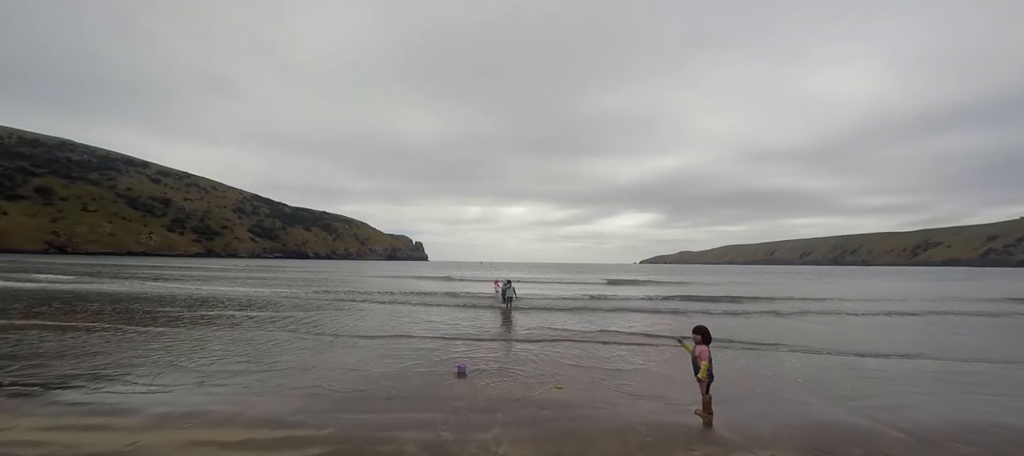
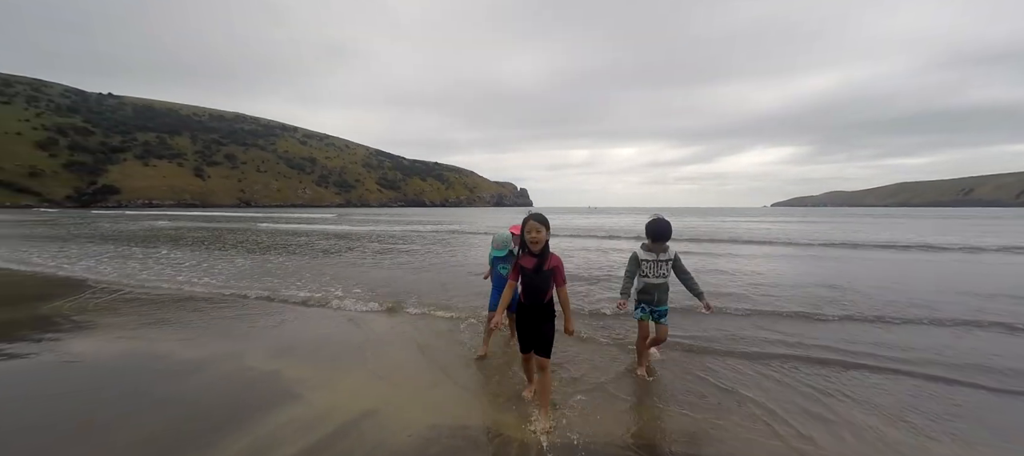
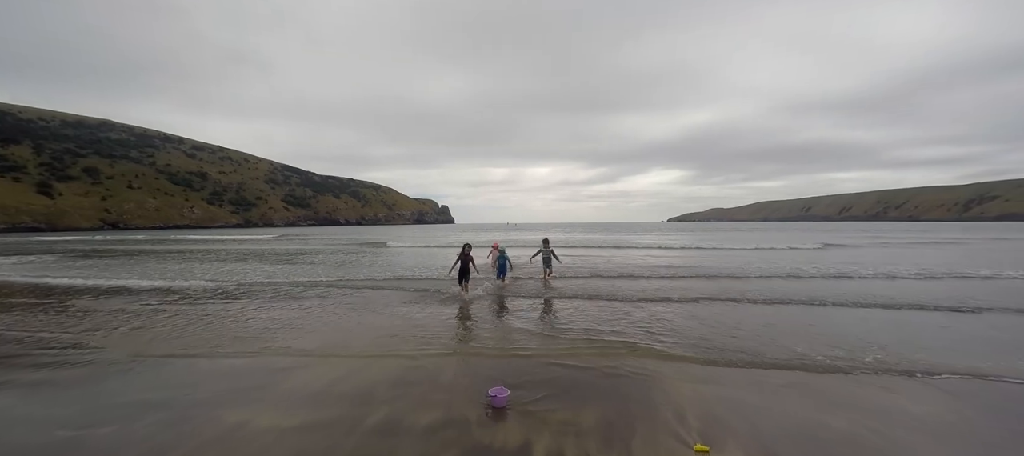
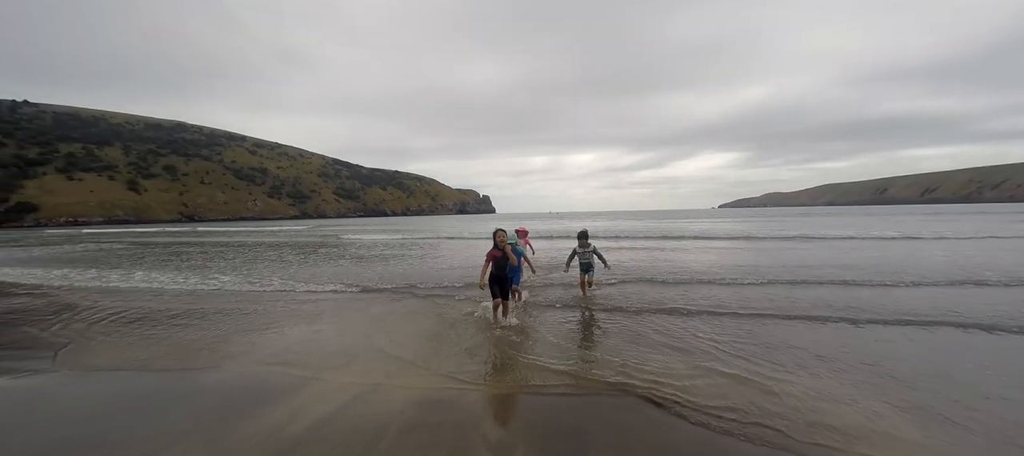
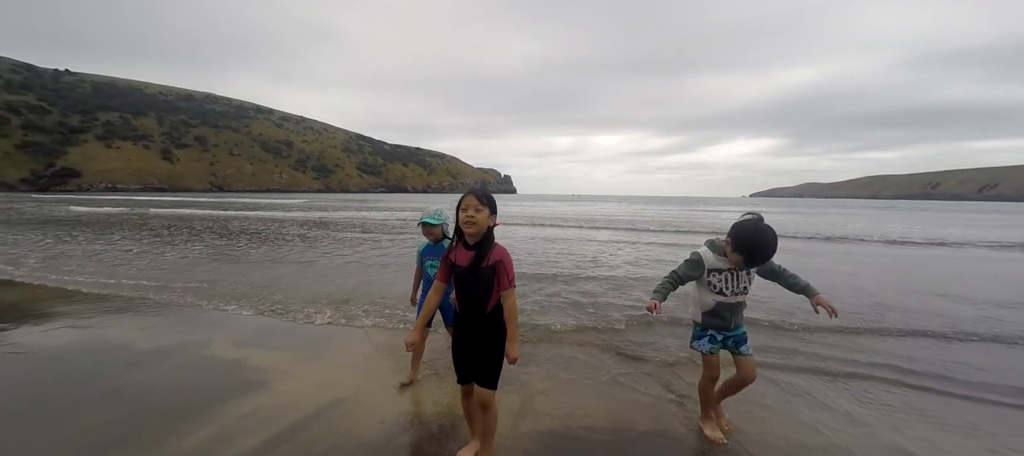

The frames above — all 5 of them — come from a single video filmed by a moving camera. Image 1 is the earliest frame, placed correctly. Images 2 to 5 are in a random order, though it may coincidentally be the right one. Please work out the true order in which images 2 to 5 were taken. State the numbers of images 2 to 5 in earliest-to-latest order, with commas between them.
3, 4, 2, 5
